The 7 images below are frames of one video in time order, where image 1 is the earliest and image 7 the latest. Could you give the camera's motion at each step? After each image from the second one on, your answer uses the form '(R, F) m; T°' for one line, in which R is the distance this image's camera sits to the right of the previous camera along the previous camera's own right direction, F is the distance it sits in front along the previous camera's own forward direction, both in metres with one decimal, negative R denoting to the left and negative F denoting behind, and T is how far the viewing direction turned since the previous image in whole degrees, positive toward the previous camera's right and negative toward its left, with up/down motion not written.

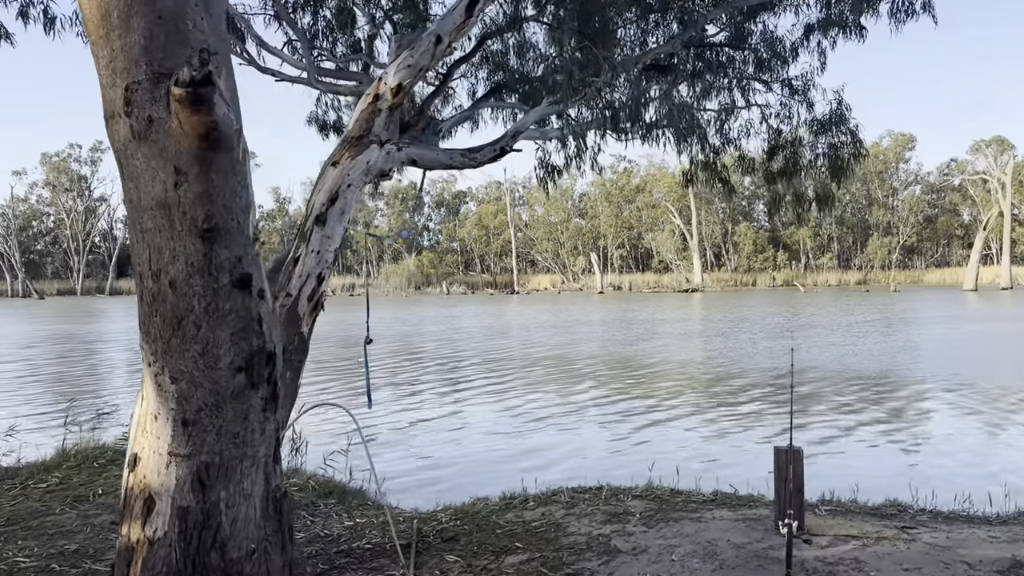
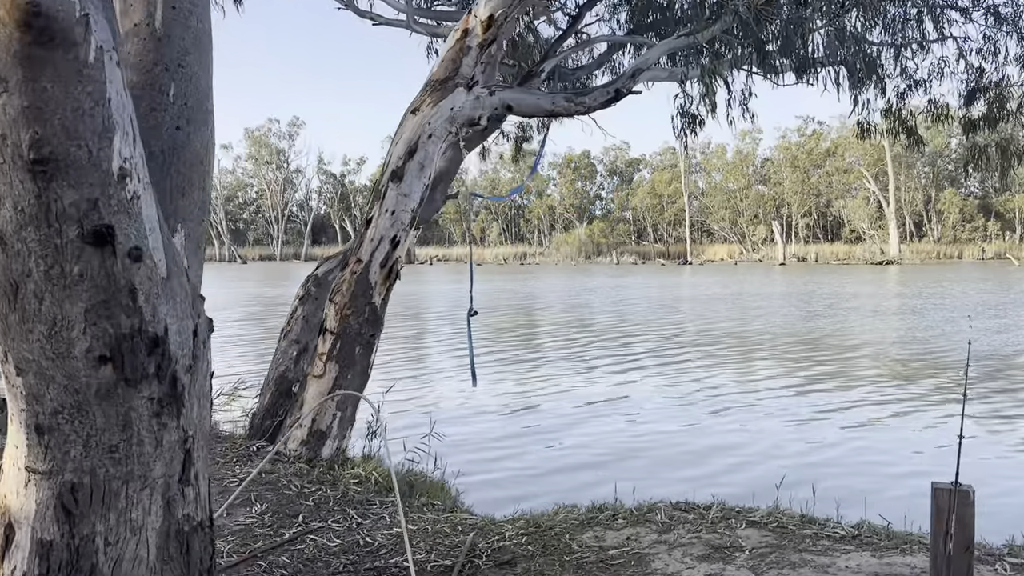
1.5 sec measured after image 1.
(+0.4, +0.9) m; -12°
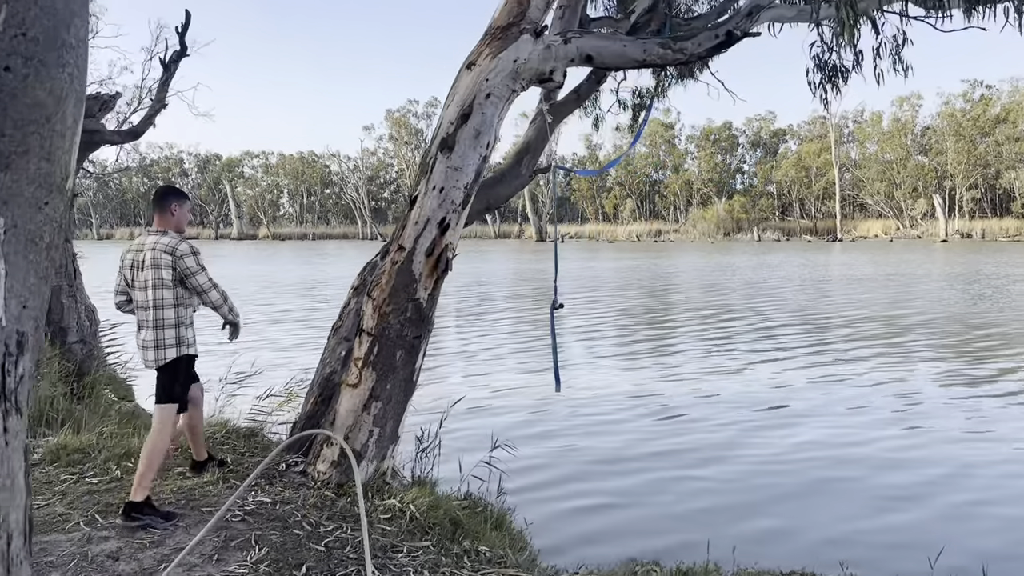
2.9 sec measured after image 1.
(+0.3, +1.0) m; -9°
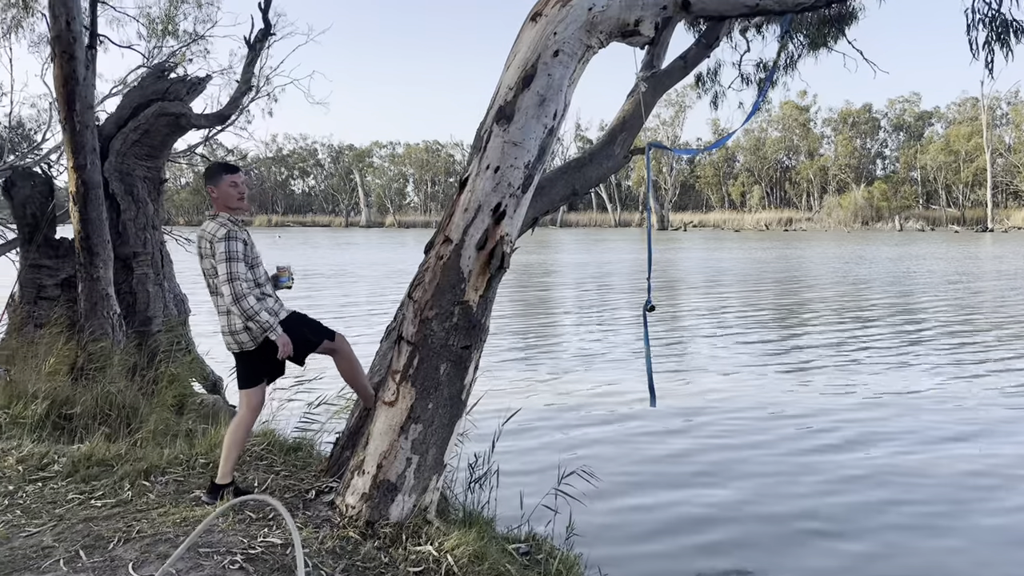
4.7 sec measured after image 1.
(+0.2, +0.8) m; -8°
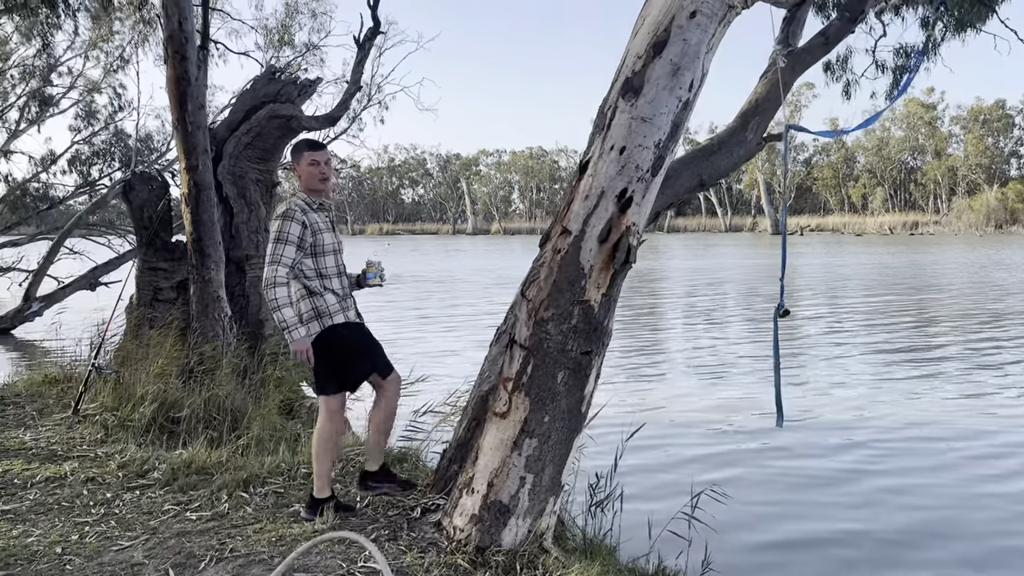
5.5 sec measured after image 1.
(-0.1, +0.4) m; -7°
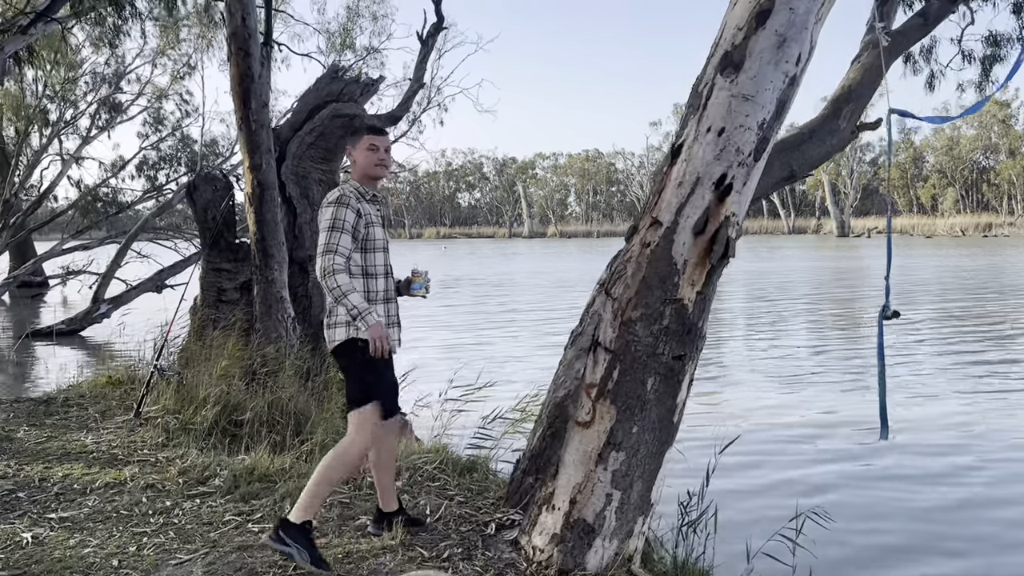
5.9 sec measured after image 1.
(-0.1, +0.2) m; -4°
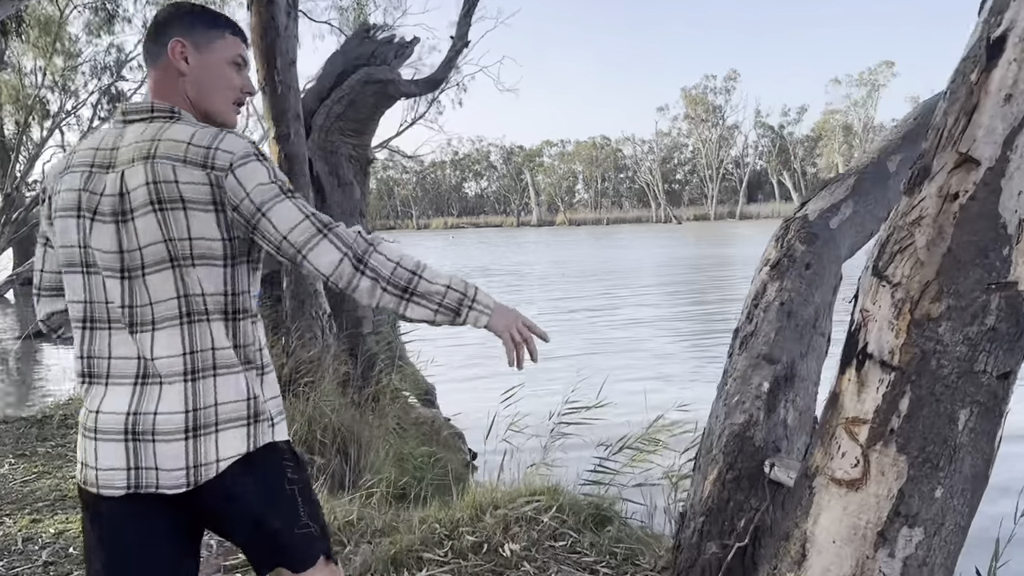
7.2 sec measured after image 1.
(-0.4, +1.0) m; 0°
